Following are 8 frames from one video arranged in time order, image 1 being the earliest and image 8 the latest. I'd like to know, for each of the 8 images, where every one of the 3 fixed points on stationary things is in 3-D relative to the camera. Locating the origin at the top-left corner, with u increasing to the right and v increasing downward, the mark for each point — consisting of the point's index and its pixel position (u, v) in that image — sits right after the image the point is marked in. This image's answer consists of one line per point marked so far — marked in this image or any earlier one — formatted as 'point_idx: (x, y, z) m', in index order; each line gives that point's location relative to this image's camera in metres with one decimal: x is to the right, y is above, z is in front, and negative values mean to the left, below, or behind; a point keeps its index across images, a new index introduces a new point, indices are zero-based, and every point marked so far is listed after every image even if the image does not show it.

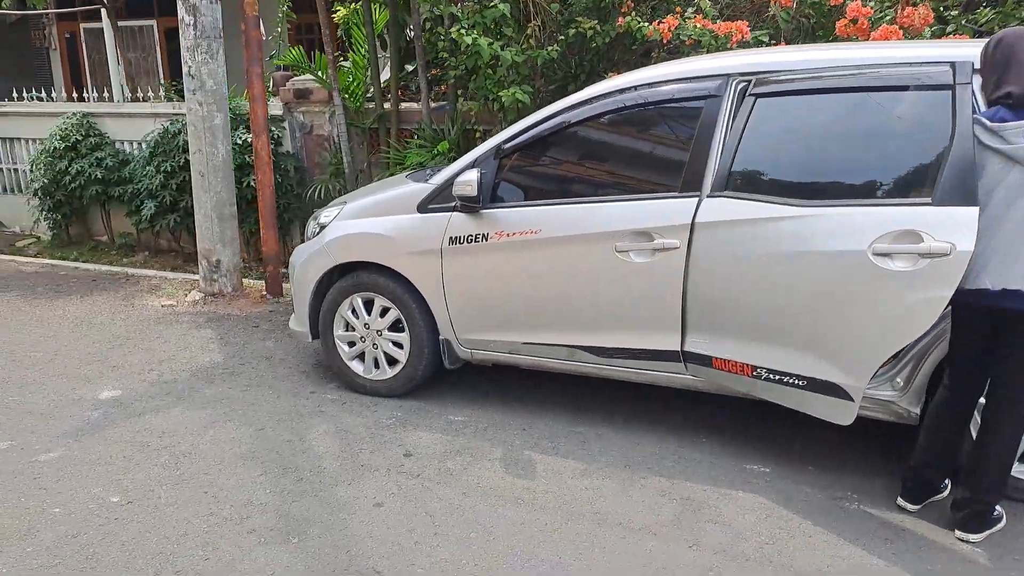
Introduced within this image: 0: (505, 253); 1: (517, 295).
0: (-0.1, +0.2, +4.2) m
1: (0.0, 0.0, +4.3) m
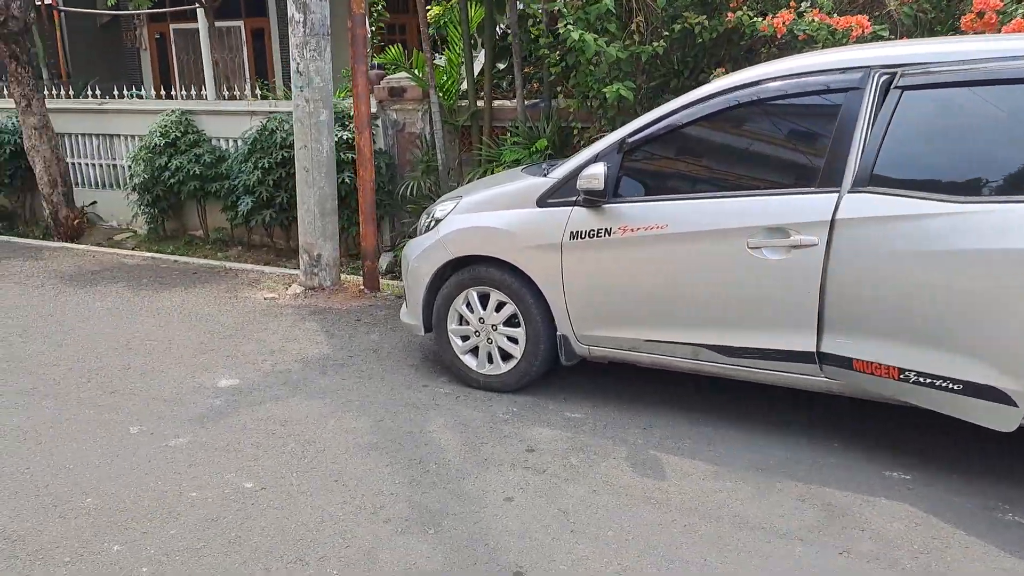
0: (+0.6, +0.2, +4.1) m
1: (+0.7, 0.0, +4.2) m
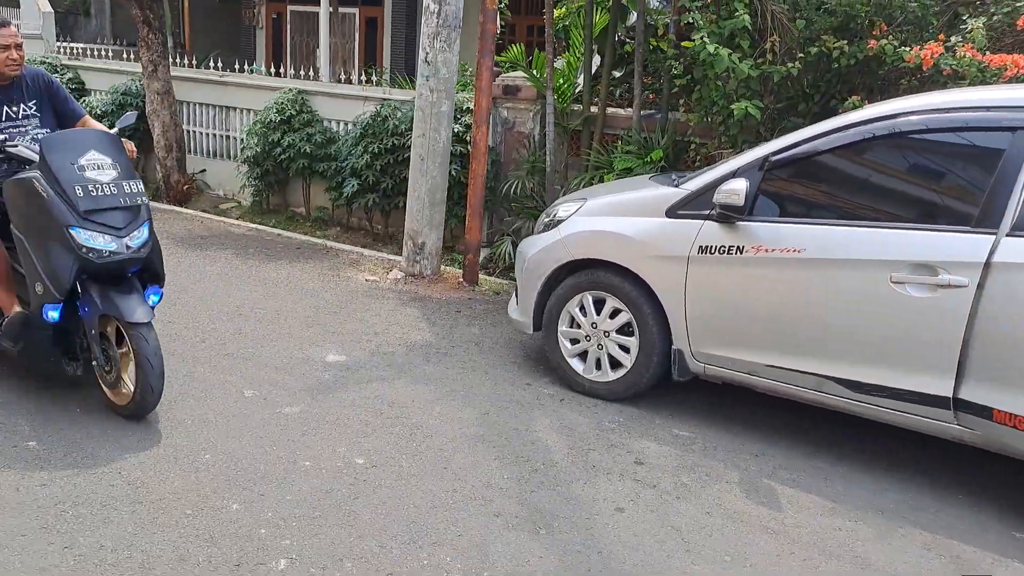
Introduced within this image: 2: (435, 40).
0: (+1.3, +0.1, +4.0) m
1: (+1.4, -0.1, +4.1) m
2: (-0.7, +2.2, +6.5) m
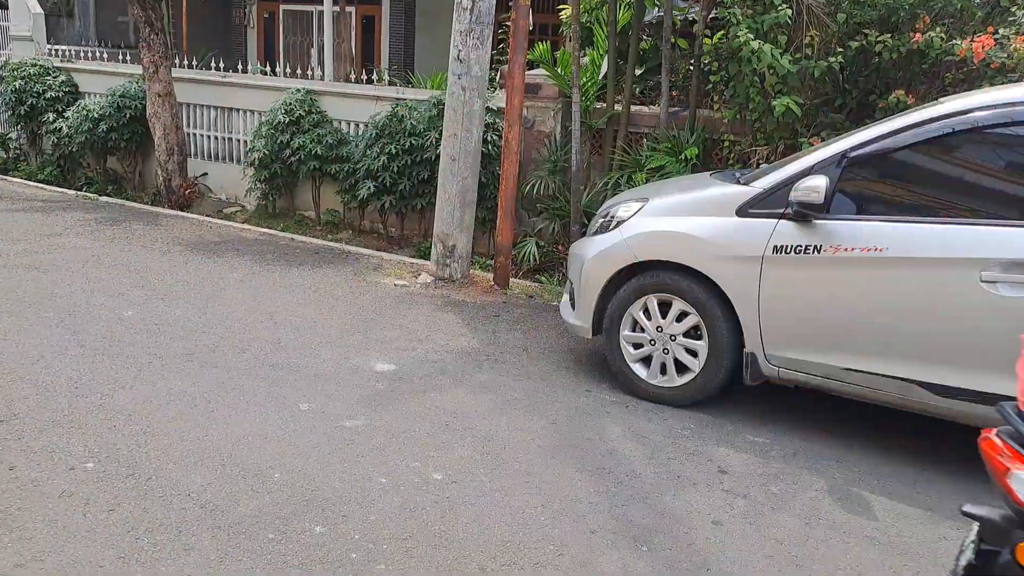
0: (+1.7, +0.1, +3.9) m
1: (+1.8, -0.1, +4.0) m
2: (-0.4, +2.1, +6.3) m
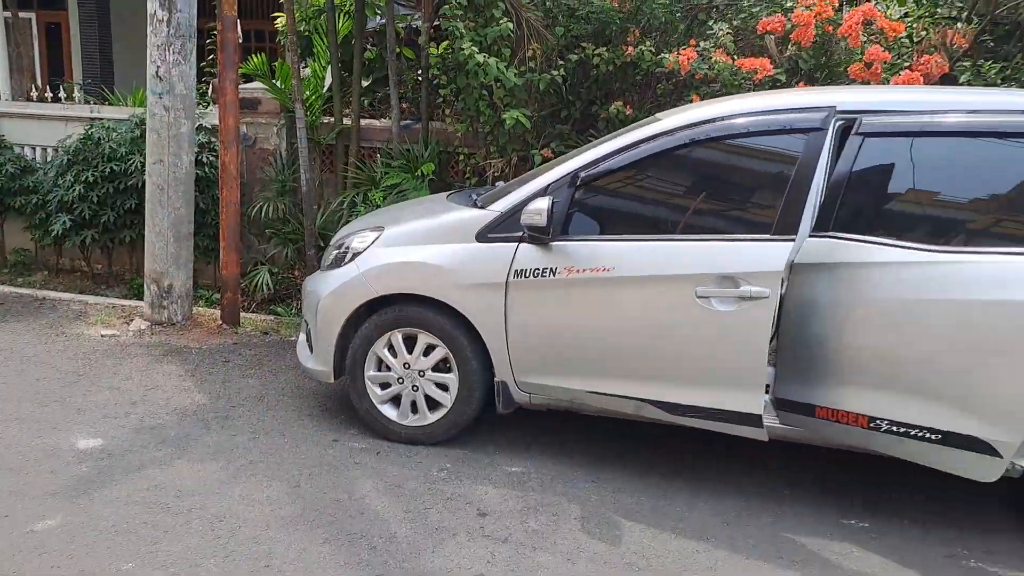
0: (+0.3, 0.0, +3.9) m
1: (+0.4, -0.2, +4.0) m
2: (-2.6, +1.8, +5.4) m
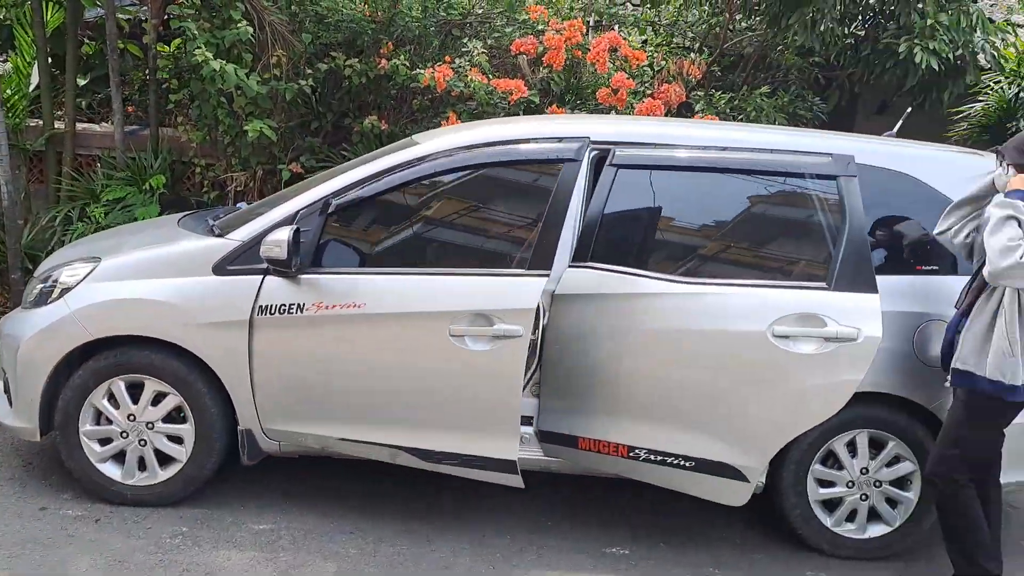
0: (-0.9, -0.2, +3.5) m
1: (-0.8, -0.4, +3.6) m
2: (-4.2, +1.5, +4.2) m
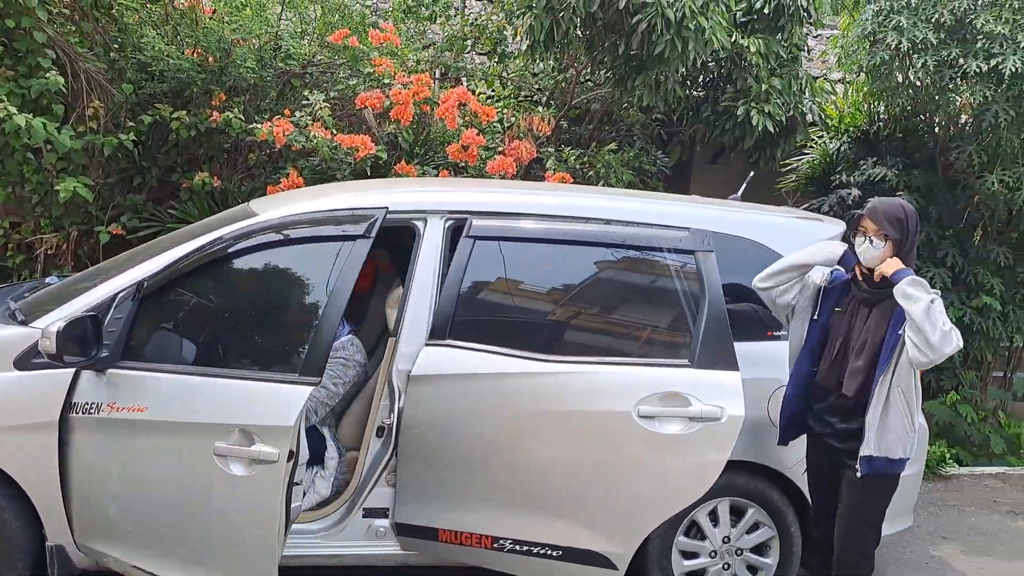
0: (-1.5, -0.6, +3.1) m
1: (-1.5, -0.8, +3.2) m
2: (-5.0, +1.0, +3.2) m
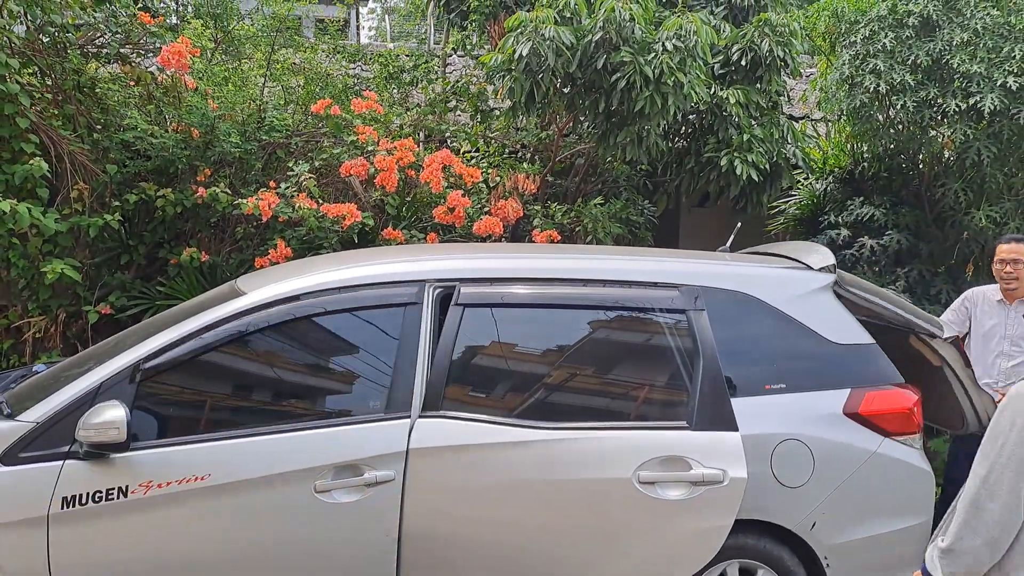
0: (-1.5, -0.9, +3.0) m
1: (-1.5, -1.2, +3.1) m
2: (-5.0, +0.4, +3.2) m
